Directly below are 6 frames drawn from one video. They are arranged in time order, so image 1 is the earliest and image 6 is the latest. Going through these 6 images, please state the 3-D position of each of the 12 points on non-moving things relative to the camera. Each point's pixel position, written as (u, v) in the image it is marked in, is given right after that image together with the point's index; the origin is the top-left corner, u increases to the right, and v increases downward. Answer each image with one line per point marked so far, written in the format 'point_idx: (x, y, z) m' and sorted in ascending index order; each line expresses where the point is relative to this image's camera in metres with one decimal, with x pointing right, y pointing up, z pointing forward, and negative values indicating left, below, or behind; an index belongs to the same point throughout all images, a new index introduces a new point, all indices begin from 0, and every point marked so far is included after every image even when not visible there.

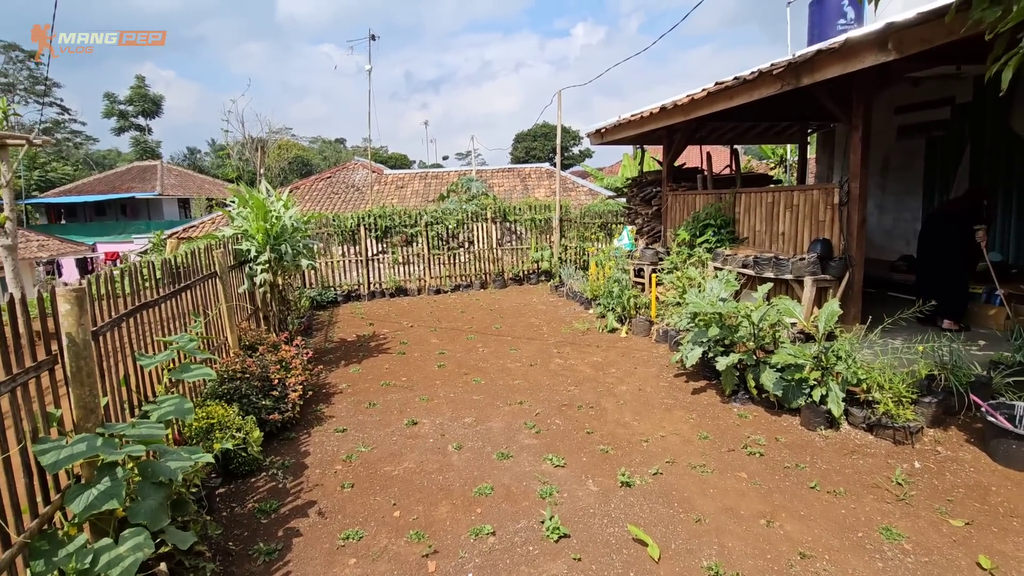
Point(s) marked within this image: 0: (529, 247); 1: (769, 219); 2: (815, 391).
0: (+0.3, +0.9, +10.8) m
1: (+3.2, +0.9, +6.4) m
2: (+2.3, -0.8, +3.8) m
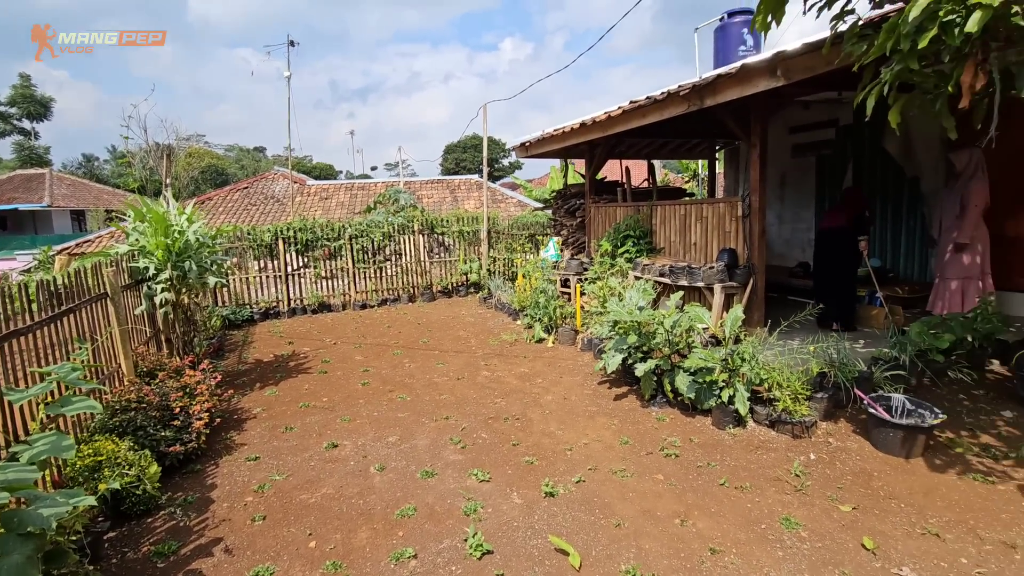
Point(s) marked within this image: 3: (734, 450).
0: (-1.2, +0.6, +10.8) m
1: (+2.3, +0.8, +6.8) m
2: (+1.7, -0.8, +4.1) m
3: (+1.6, -1.2, +3.7) m
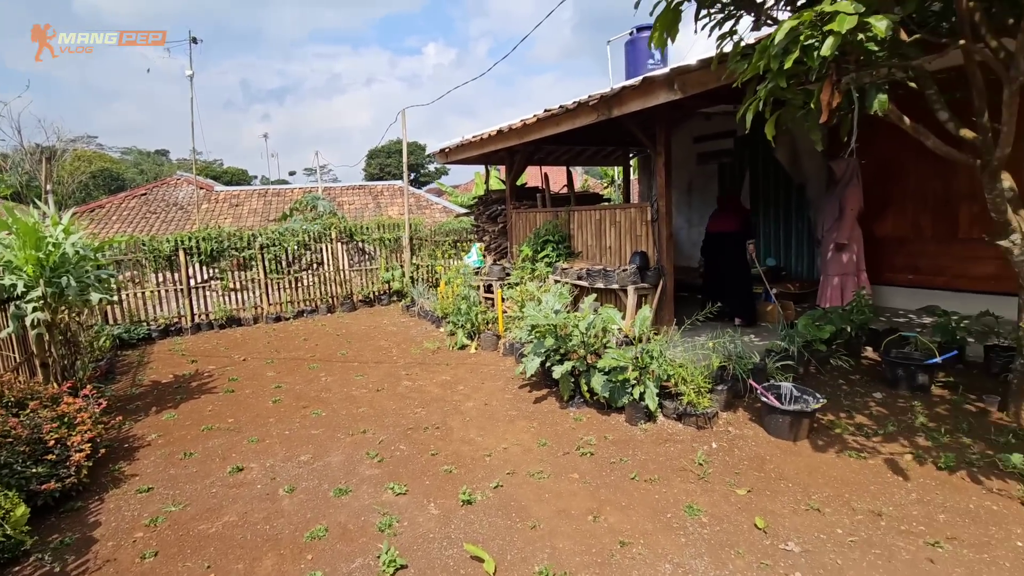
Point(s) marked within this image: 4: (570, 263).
0: (-2.8, +0.4, +10.5) m
1: (+1.2, +0.7, +7.0) m
2: (+1.0, -0.8, +4.2) m
3: (+1.0, -1.2, +3.9) m
4: (+0.8, +0.4, +7.2) m
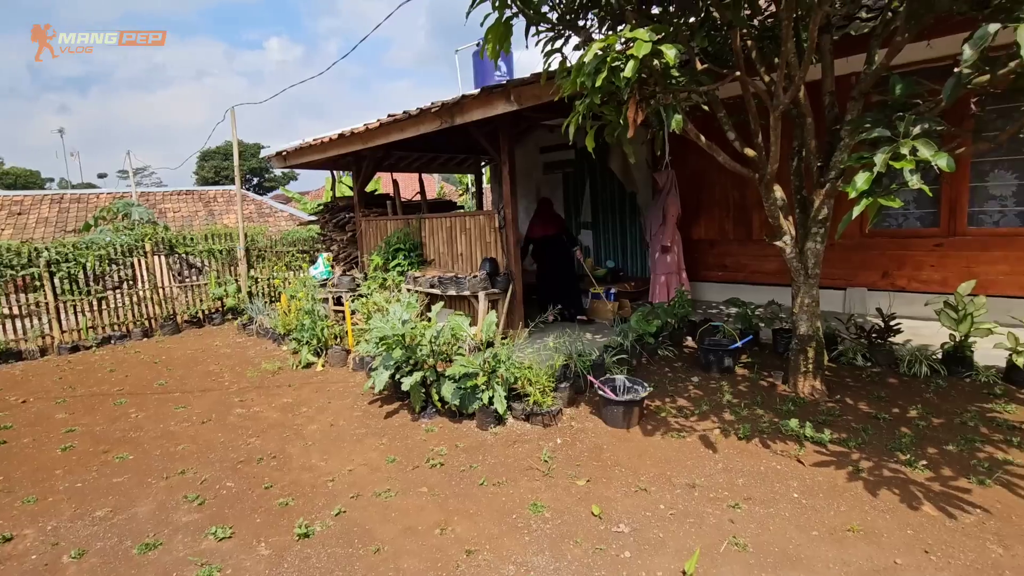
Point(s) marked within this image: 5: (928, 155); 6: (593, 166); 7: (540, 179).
0: (-5.5, +0.1, +9.4) m
1: (-0.9, +0.6, +7.0) m
2: (-0.2, -0.9, +4.3) m
3: (-0.1, -1.2, +4.0) m
4: (-1.2, +0.2, +7.1) m
5: (+1.9, +0.6, +2.4) m
6: (+1.4, +2.1, +8.7) m
7: (+0.5, +2.0, +9.7) m
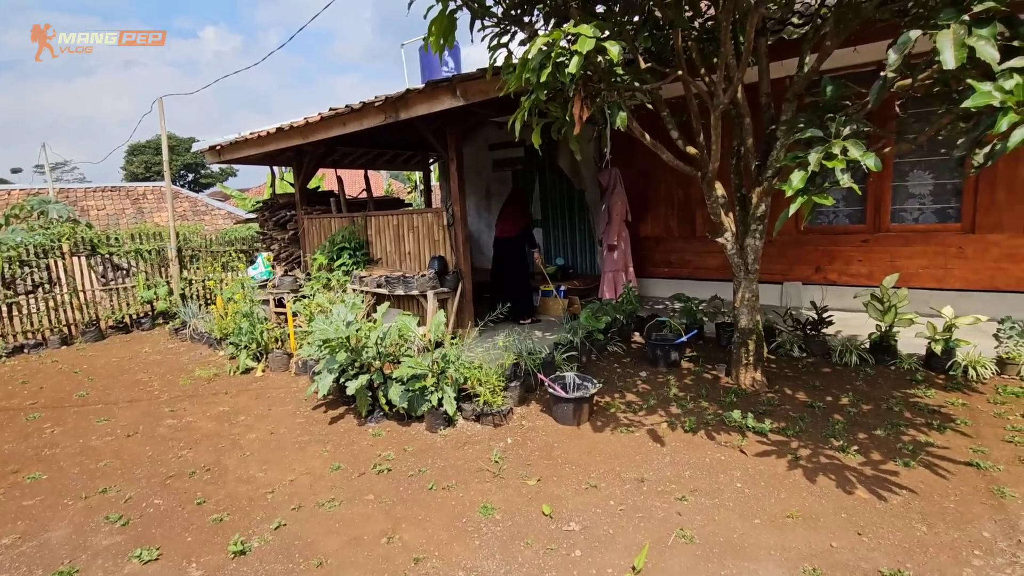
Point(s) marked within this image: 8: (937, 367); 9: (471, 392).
0: (-6.4, +0.1, +8.7) m
1: (-1.5, +0.6, +6.8) m
2: (-0.6, -0.9, +4.2) m
3: (-0.5, -1.2, +3.9) m
4: (-1.9, +0.2, +6.9) m
5: (+1.7, +0.6, +2.5) m
6: (+0.5, +2.1, +8.7) m
7: (-0.4, +2.1, +9.6) m
8: (+3.9, -0.7, +4.6) m
9: (-0.3, -0.9, +4.3) m
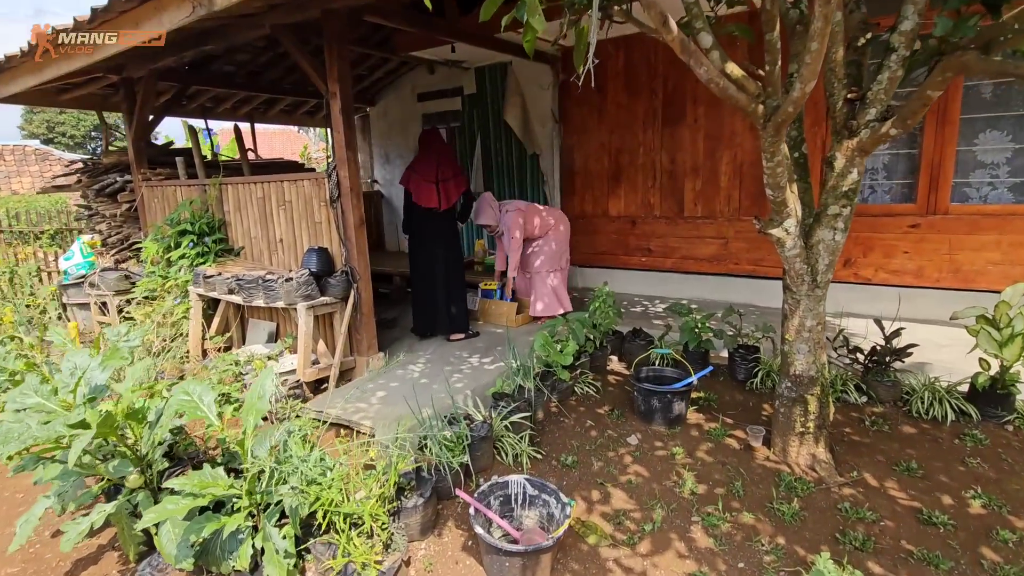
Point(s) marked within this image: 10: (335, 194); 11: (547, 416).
0: (-7.3, +0.1, +6.1) m
1: (-2.2, +0.6, +4.6) m
2: (-1.1, -1.1, +2.1) m
3: (-0.9, -1.4, +1.9) m
4: (-2.6, +0.2, +4.6) m
5: (+1.4, +0.4, +0.5) m
6: (-0.4, +2.2, +6.5) m
7: (-1.4, +2.2, +7.4) m
8: (+3.4, -0.8, +3.0) m
9: (-0.8, -1.0, +2.3) m
10: (-1.4, +0.7, +4.0) m
11: (+0.2, -0.9, +3.5) m
